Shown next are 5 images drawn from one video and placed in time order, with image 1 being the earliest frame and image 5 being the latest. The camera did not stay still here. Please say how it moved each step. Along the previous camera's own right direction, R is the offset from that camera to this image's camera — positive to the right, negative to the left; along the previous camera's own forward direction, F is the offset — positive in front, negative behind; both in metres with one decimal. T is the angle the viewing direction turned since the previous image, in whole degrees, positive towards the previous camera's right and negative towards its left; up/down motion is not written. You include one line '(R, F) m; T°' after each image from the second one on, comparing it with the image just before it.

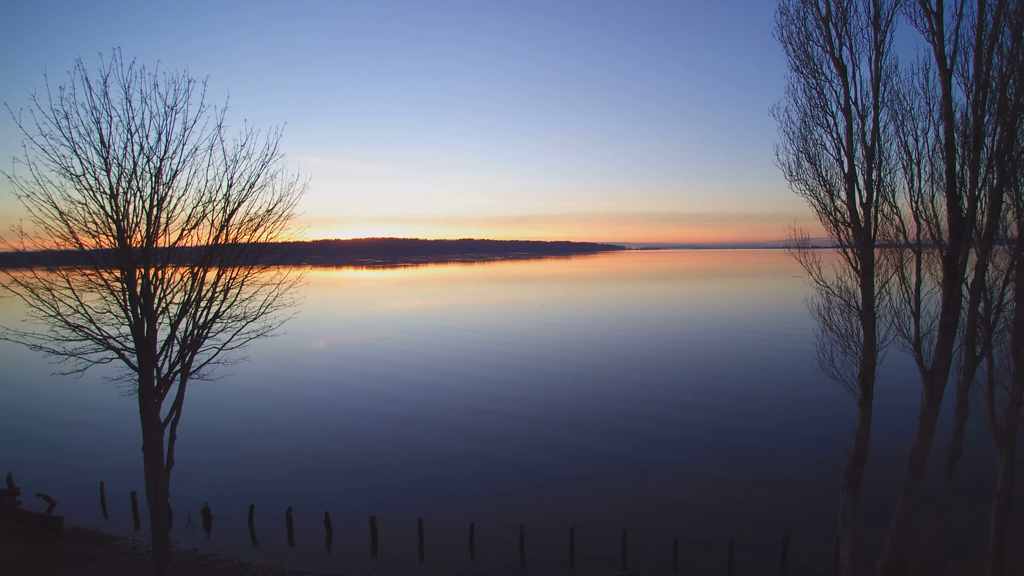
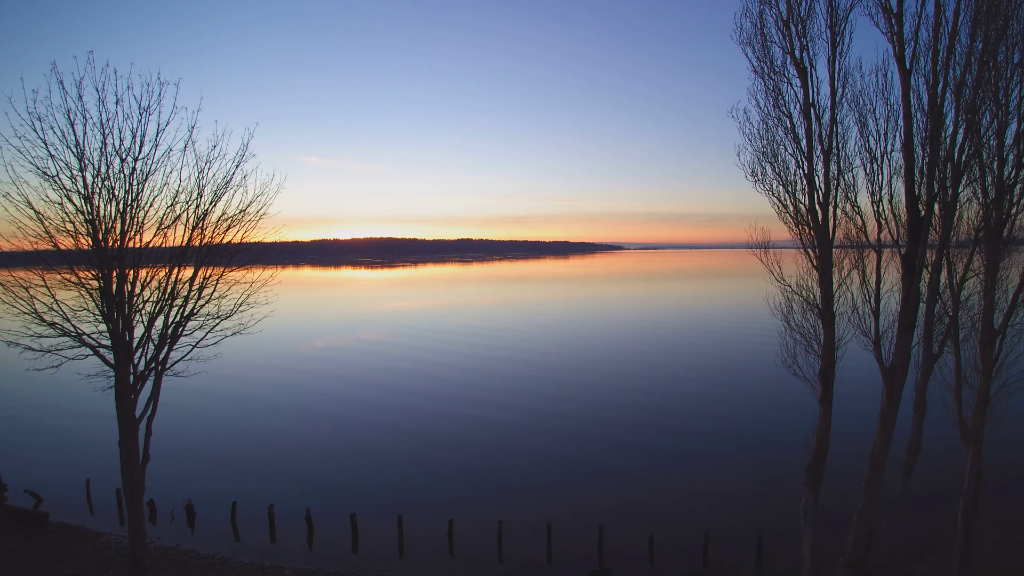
(+0.7, -0.1) m; 0°
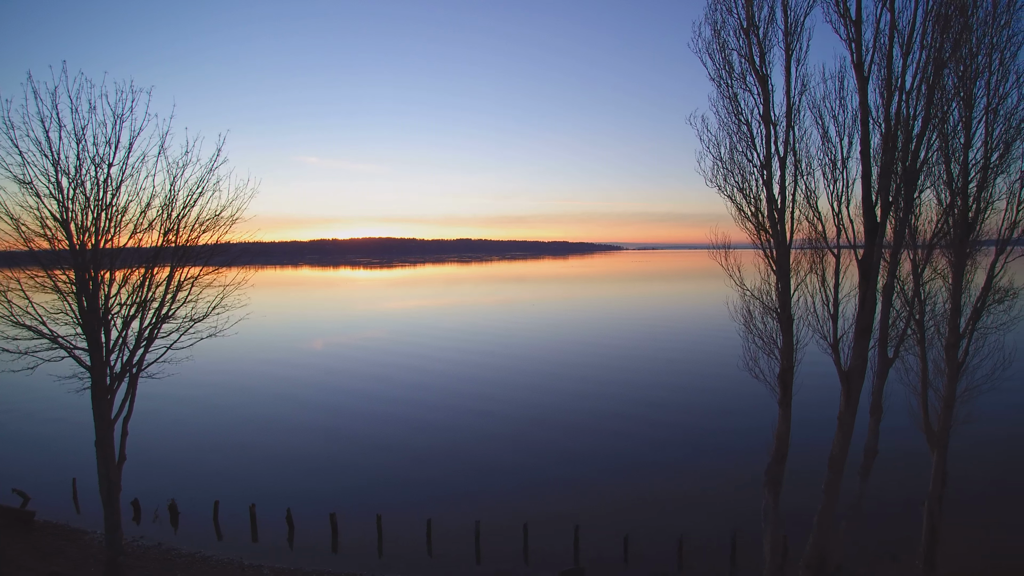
(+0.8, -0.1) m; 0°
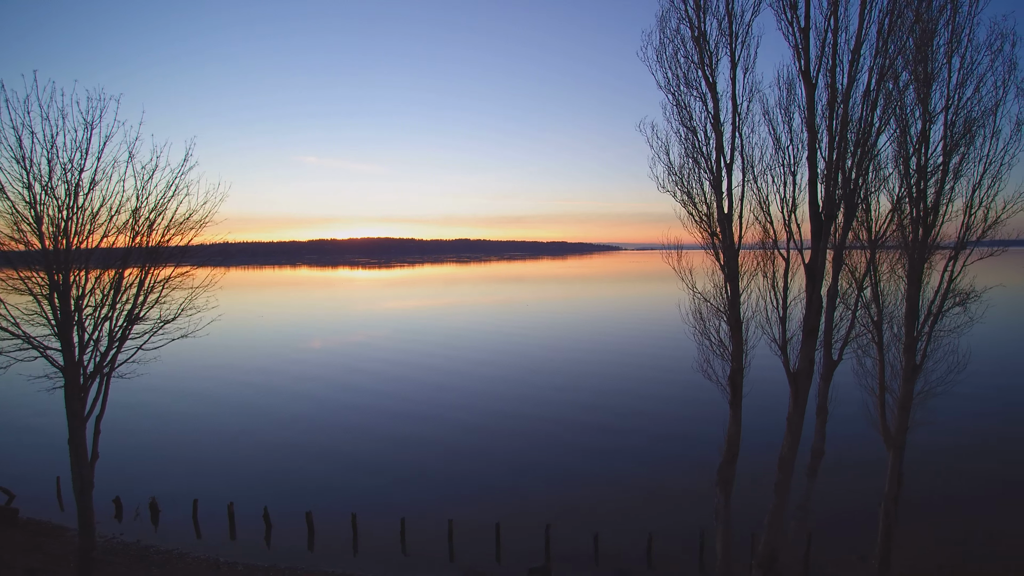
(+0.9, -0.2) m; 0°
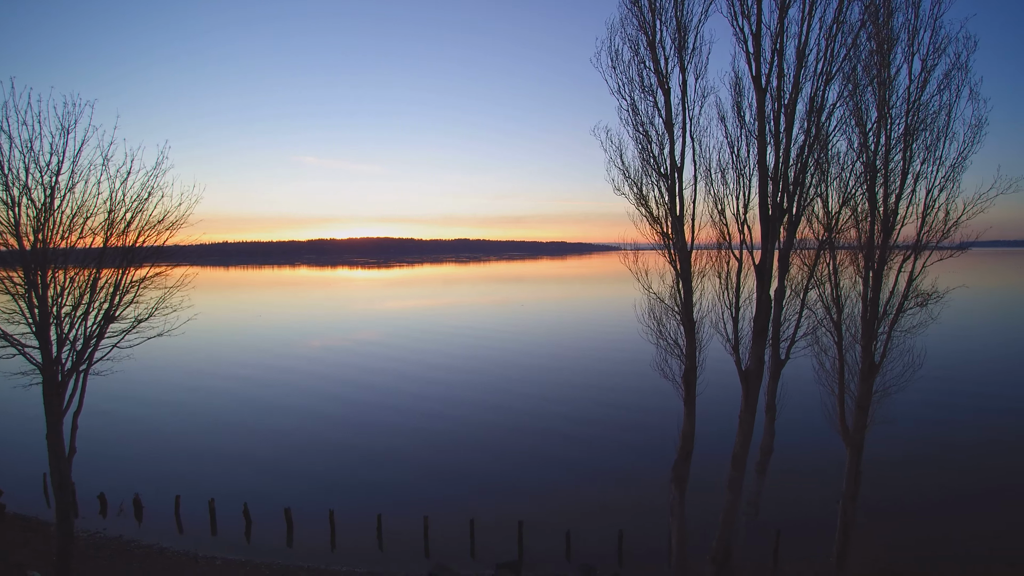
(+0.9, -0.2) m; 0°
